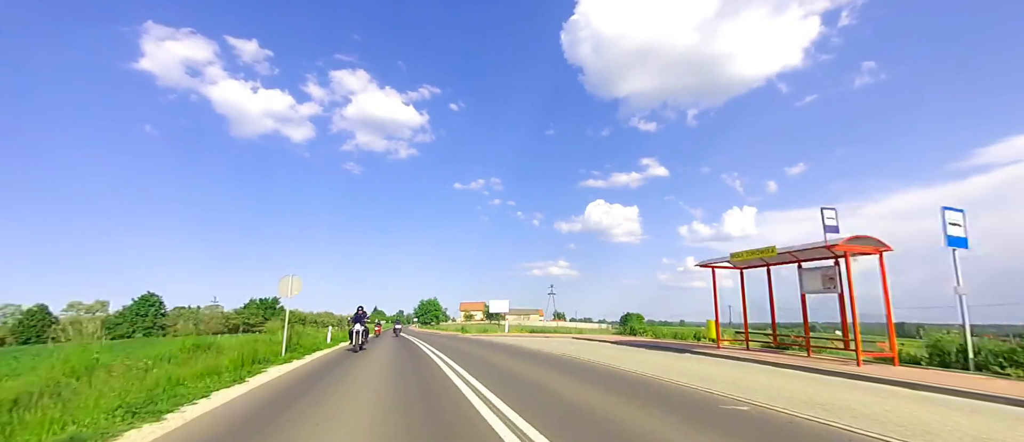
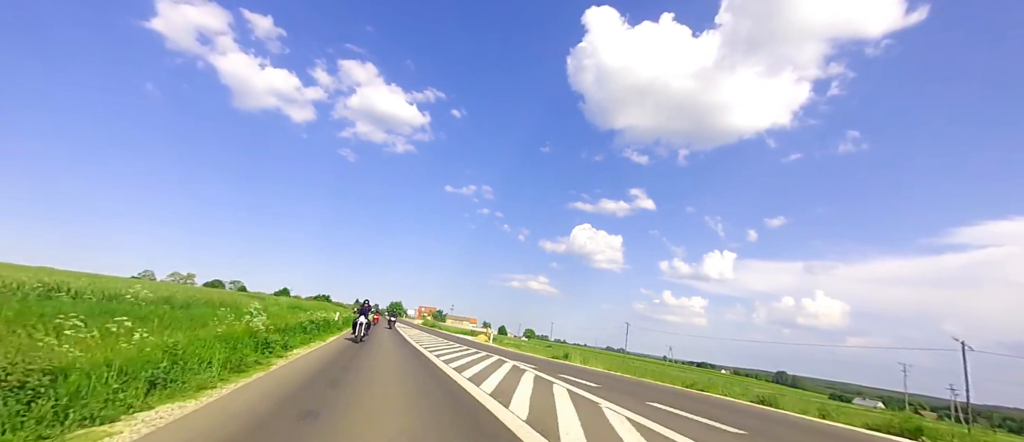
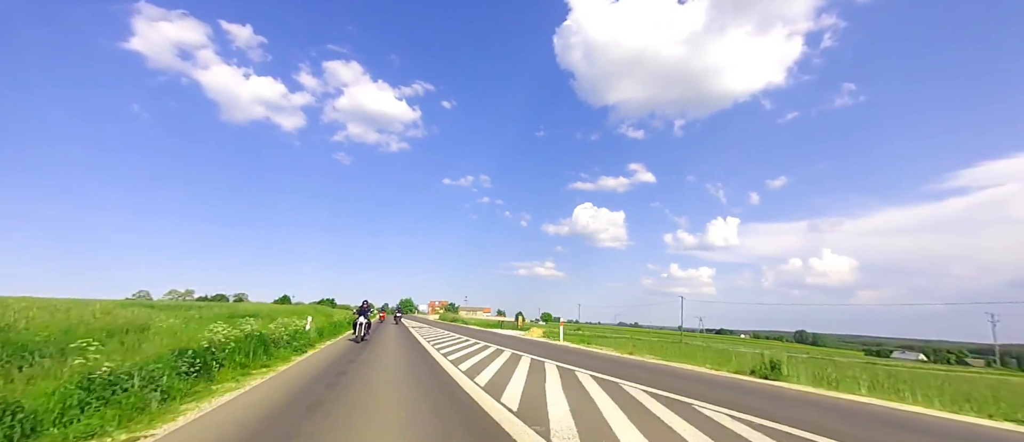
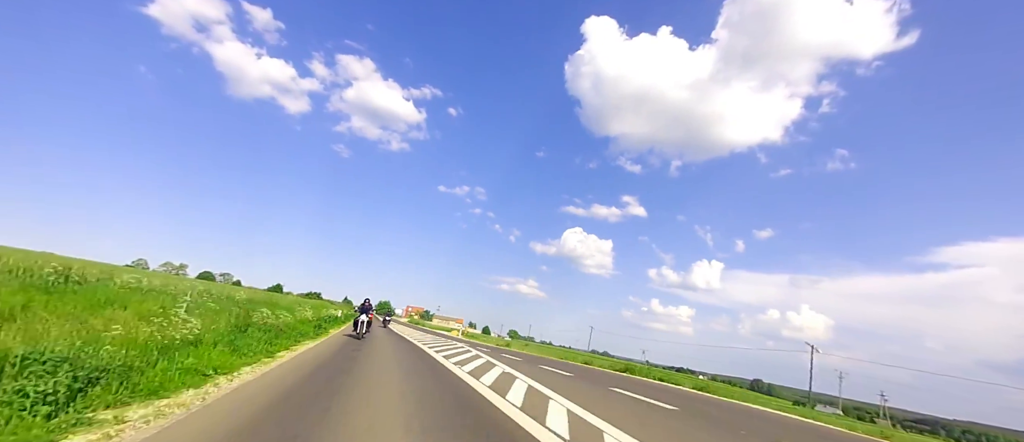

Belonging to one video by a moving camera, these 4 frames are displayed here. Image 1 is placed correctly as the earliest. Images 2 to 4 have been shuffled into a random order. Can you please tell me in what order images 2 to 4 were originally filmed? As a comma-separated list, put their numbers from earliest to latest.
3, 2, 4
